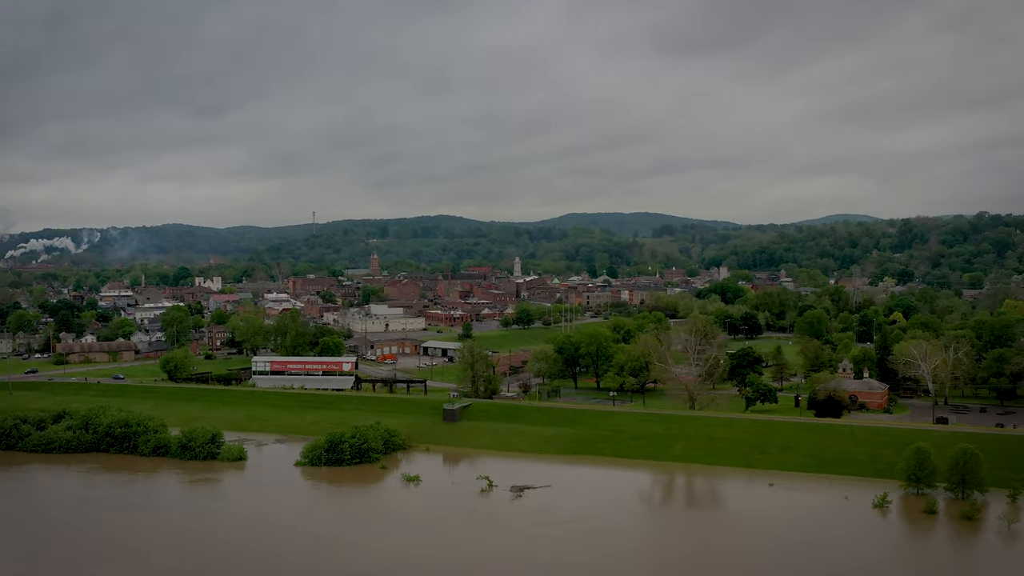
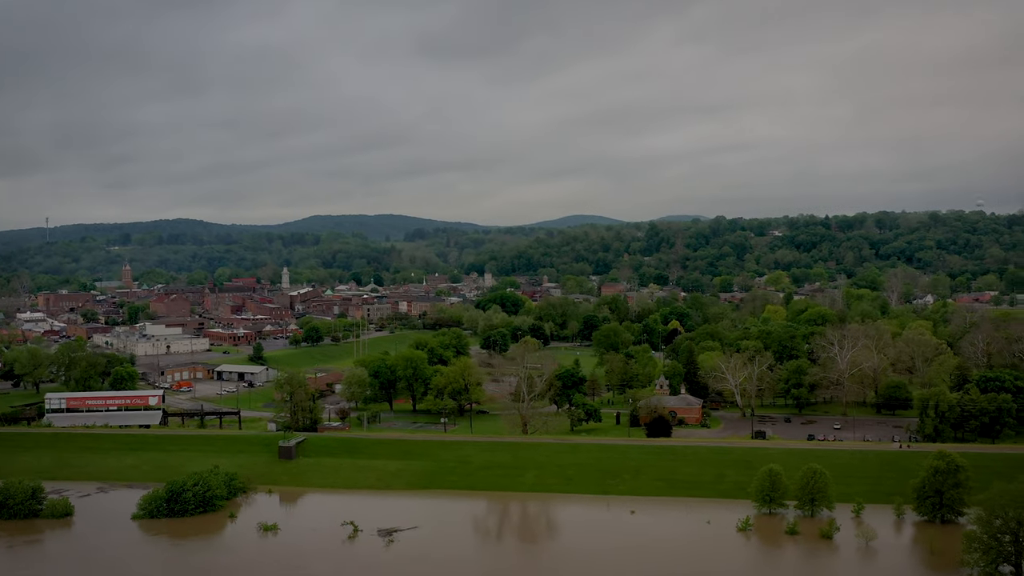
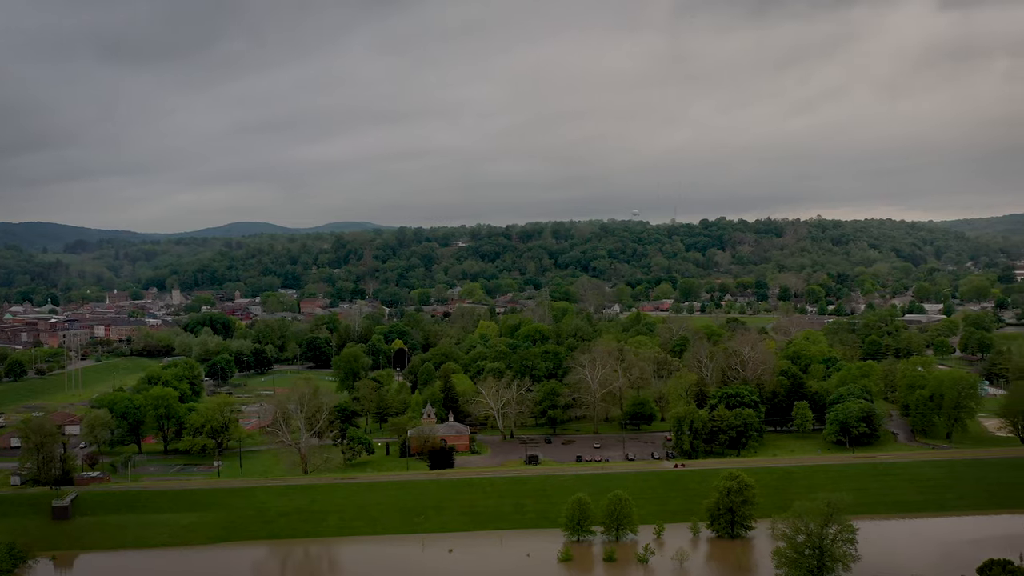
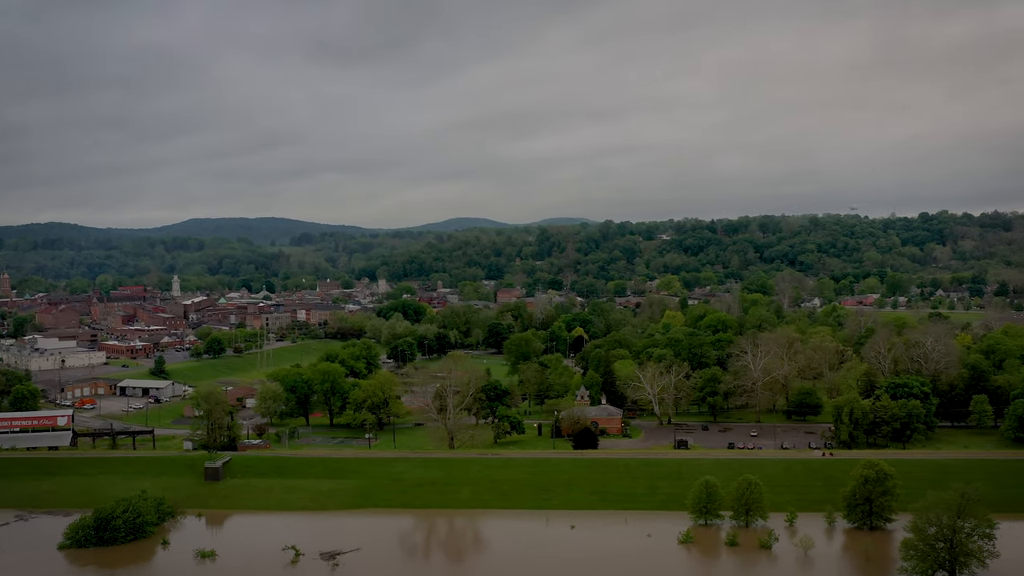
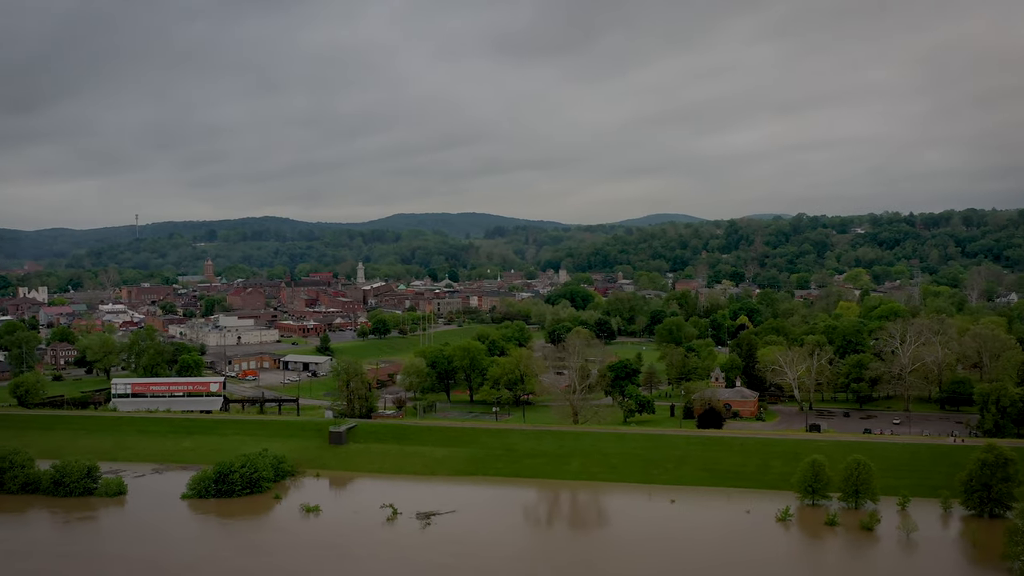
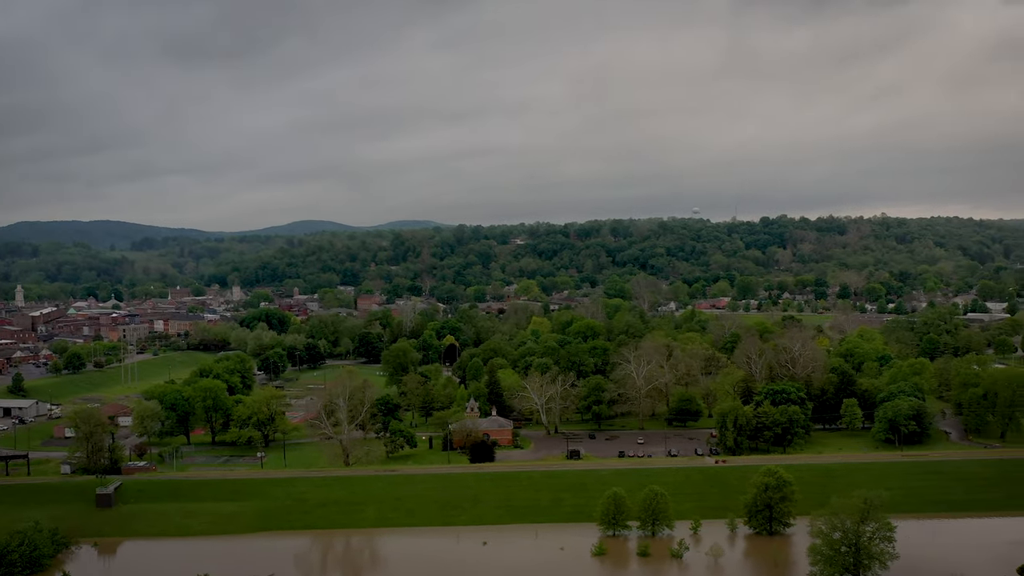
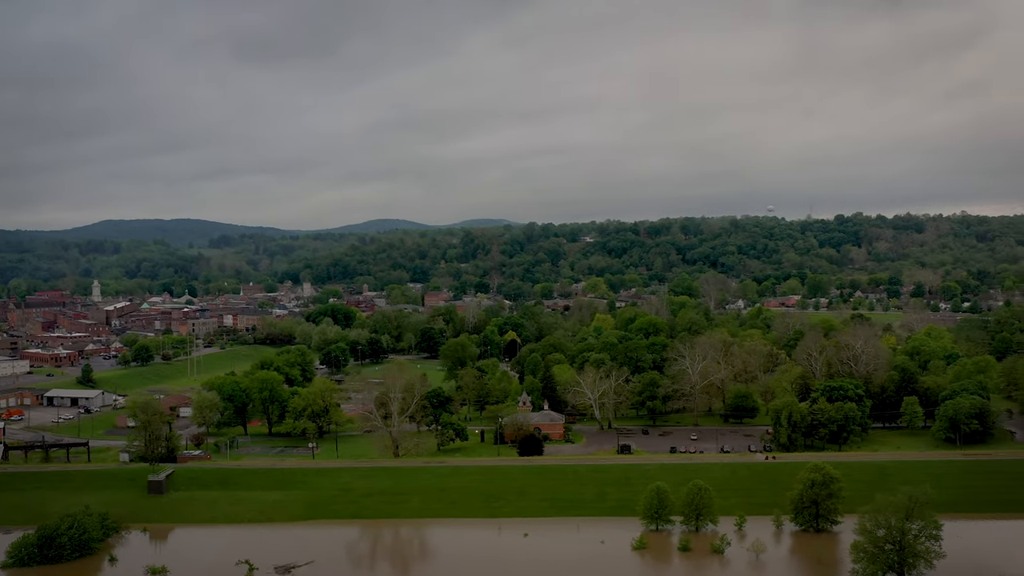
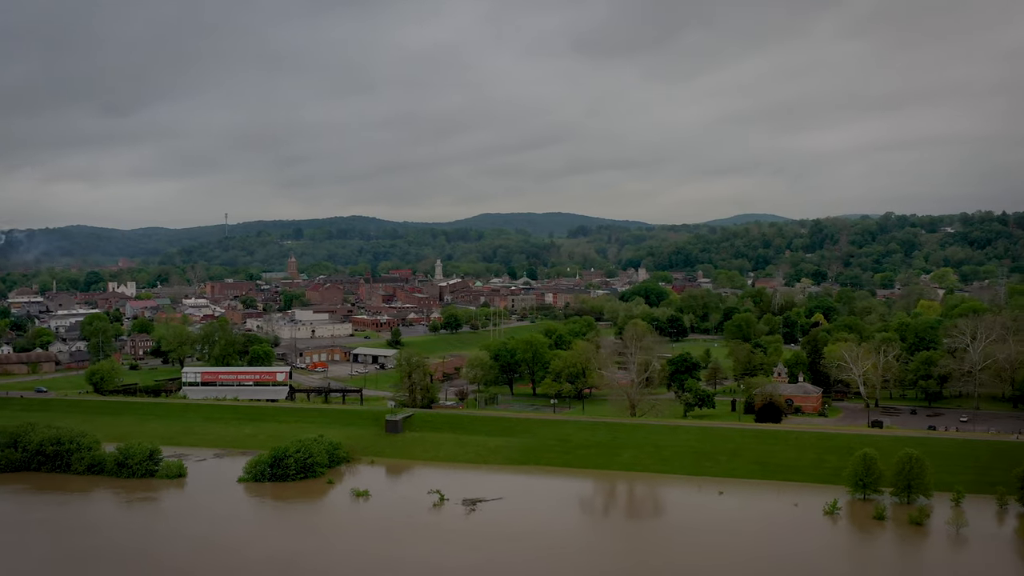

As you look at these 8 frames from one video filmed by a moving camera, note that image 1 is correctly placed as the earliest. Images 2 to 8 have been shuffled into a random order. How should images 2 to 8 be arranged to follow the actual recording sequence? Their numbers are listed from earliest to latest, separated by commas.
8, 5, 2, 4, 7, 6, 3
